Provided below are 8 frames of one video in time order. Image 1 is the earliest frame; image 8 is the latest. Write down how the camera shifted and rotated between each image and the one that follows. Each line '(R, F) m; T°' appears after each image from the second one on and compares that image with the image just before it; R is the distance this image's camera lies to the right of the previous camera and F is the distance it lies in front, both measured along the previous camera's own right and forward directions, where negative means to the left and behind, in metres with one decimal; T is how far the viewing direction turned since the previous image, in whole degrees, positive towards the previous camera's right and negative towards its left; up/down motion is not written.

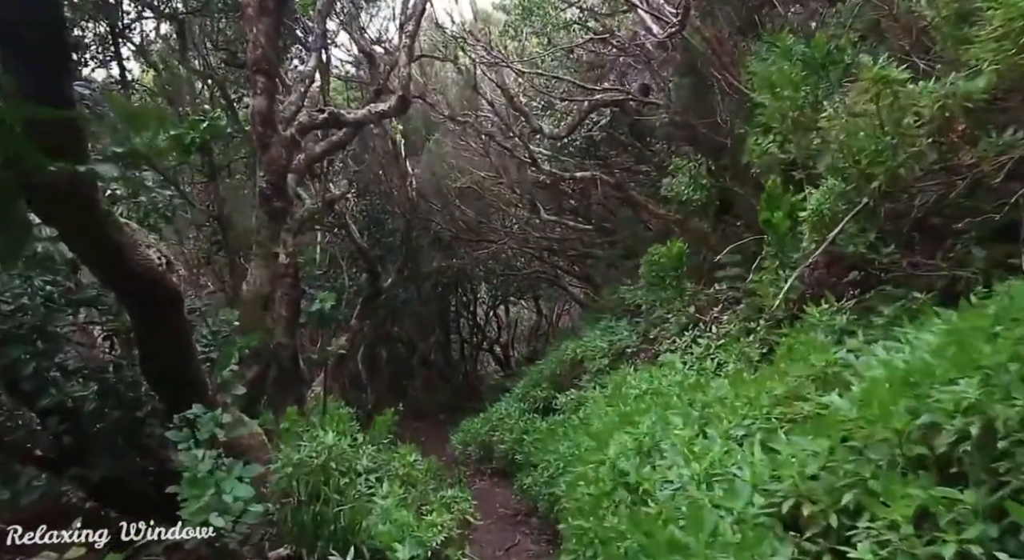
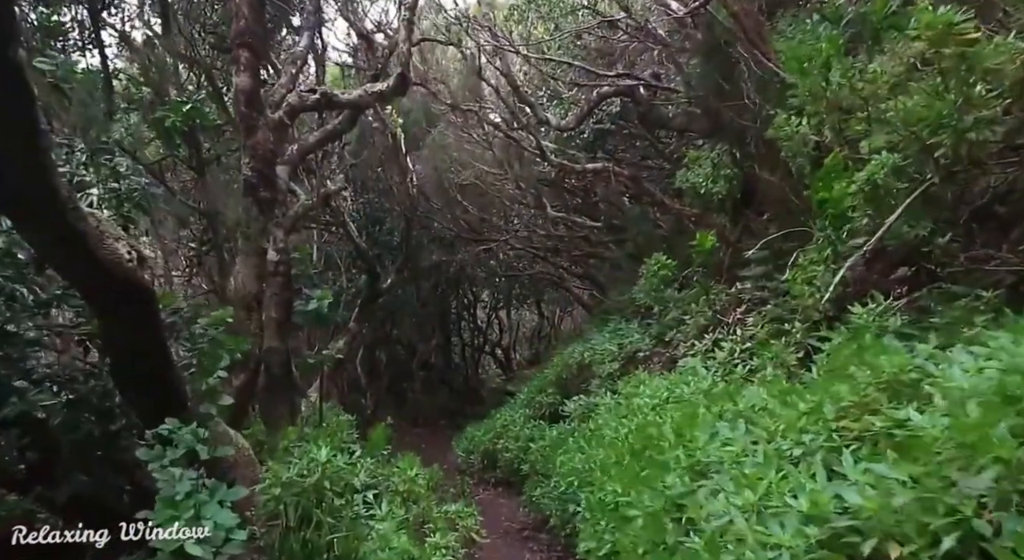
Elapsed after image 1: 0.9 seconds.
(-0.1, +0.6) m; 0°
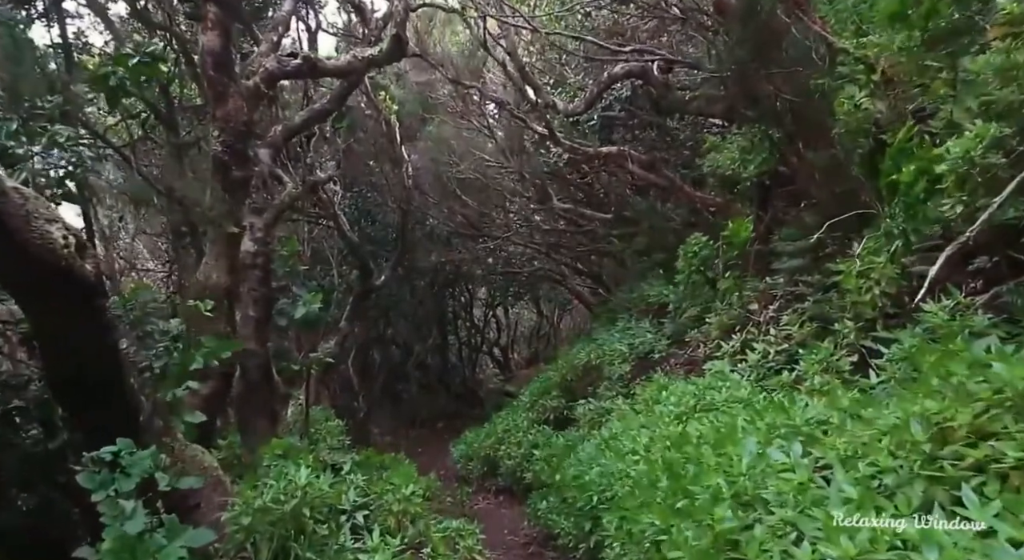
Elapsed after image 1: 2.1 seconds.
(-0.1, +0.7) m; 0°
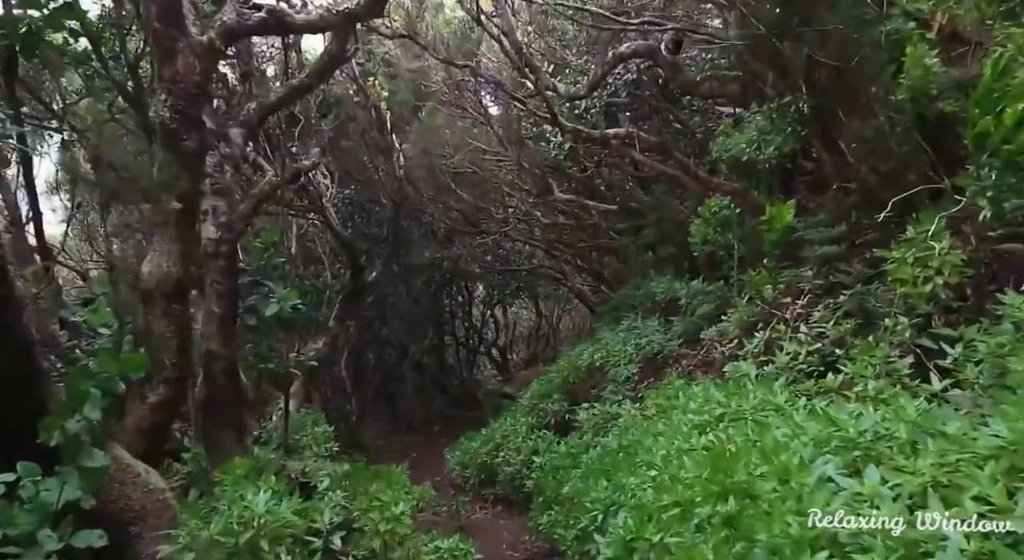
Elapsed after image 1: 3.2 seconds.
(0.0, +0.7) m; 0°
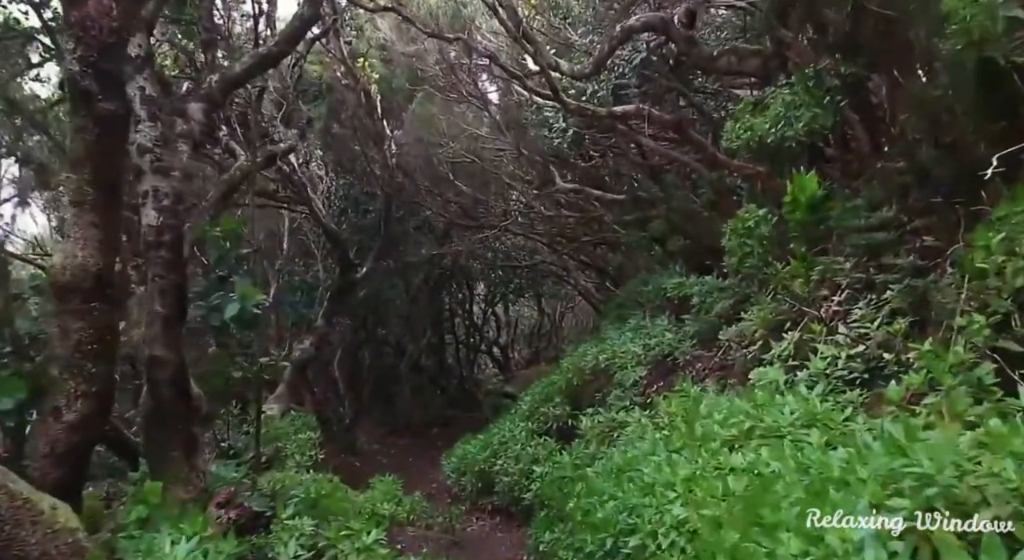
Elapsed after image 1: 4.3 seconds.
(0.0, +0.8) m; 0°
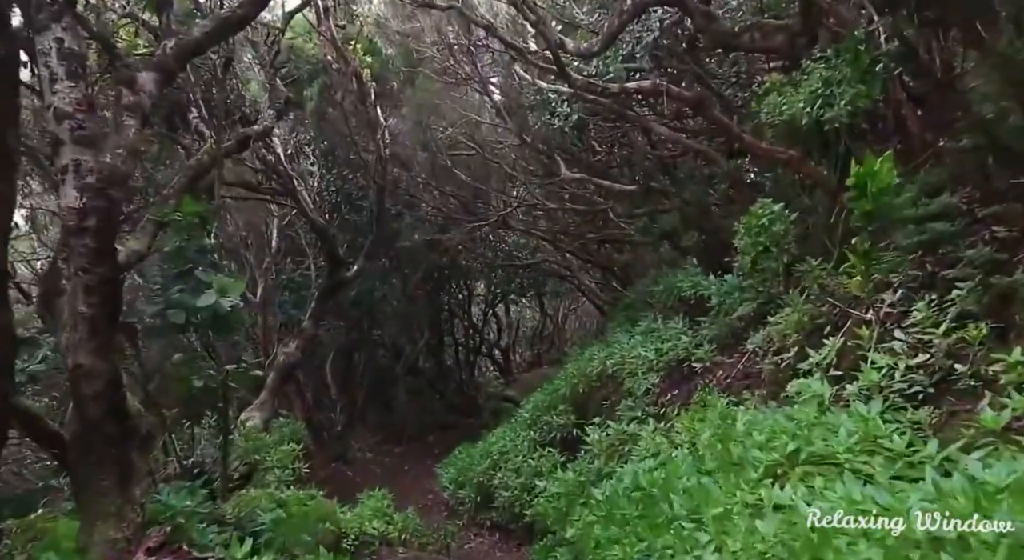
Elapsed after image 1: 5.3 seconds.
(0.0, +0.8) m; 0°
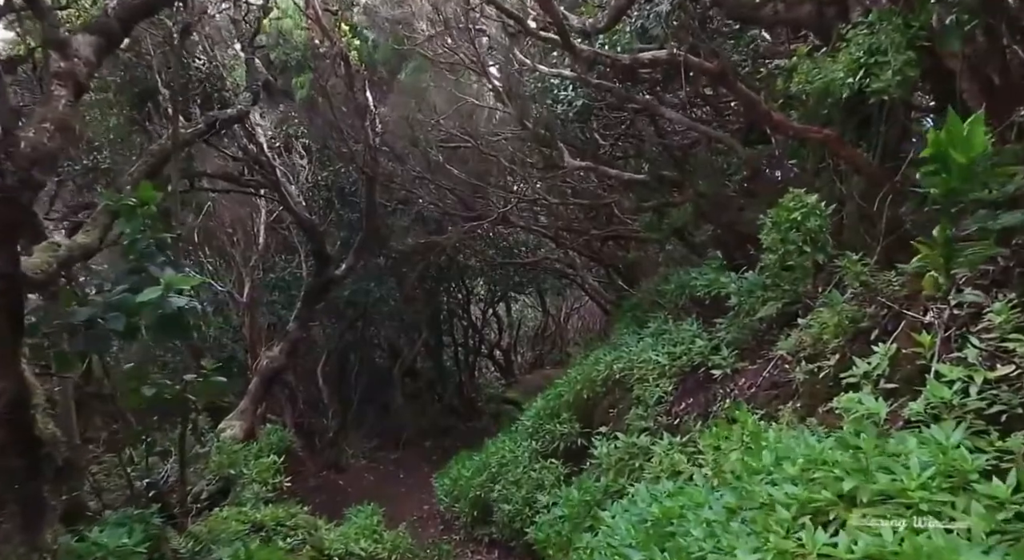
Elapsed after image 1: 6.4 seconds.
(0.0, +0.7) m; 0°
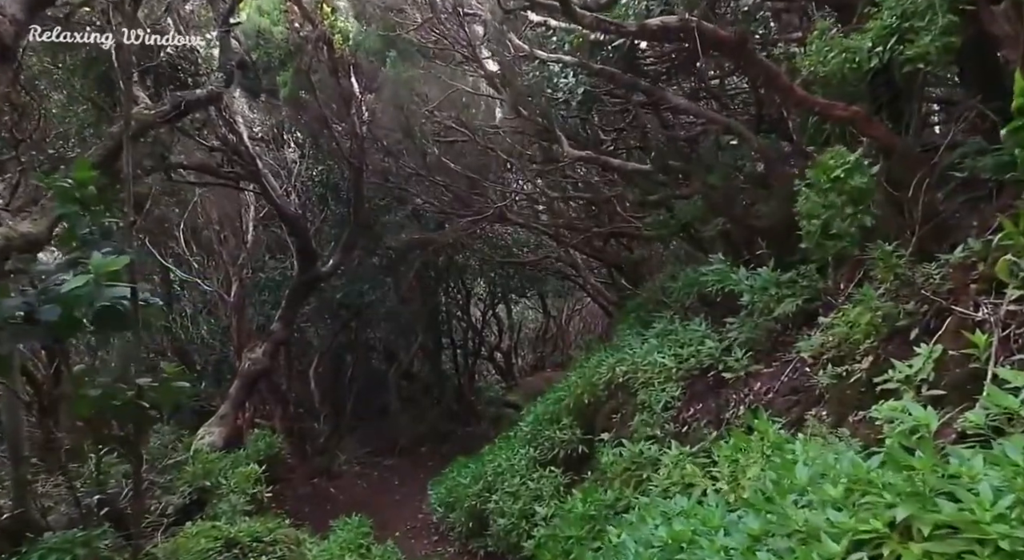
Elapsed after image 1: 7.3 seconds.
(+0.1, +0.5) m; 0°
